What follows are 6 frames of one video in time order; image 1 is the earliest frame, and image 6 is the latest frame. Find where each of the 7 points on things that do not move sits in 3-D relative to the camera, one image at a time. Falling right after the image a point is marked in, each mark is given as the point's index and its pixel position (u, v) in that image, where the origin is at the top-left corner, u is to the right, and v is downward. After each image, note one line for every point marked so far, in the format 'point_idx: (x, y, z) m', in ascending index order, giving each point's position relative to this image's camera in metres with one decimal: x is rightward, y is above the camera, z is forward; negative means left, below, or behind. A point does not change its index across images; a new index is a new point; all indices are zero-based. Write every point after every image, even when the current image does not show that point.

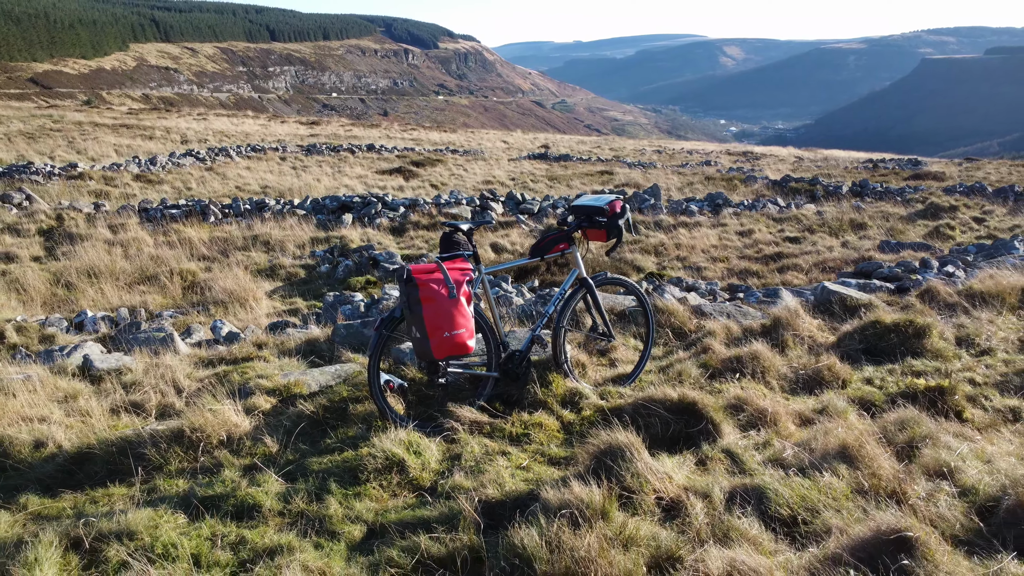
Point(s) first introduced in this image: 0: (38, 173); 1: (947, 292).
0: (-9.2, +2.2, +15.7) m
1: (+2.8, 0.0, +5.3) m
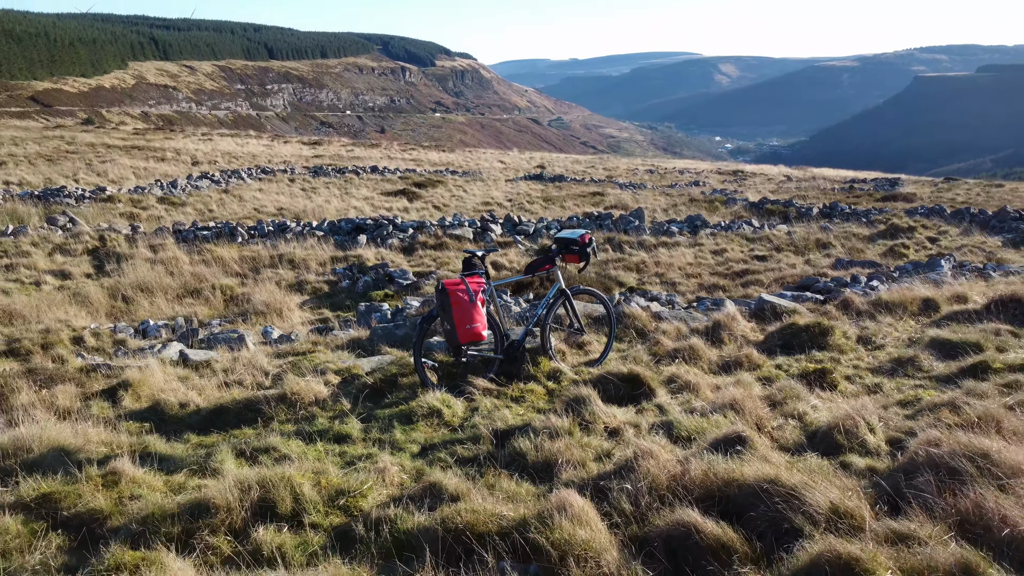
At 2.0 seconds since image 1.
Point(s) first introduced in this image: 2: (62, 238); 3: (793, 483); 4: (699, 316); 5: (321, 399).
0: (-9.3, +1.9, +17.0) m
1: (+2.8, -0.1, +6.6) m
2: (-7.1, +0.8, +12.8) m
3: (+0.9, -0.6, +2.5) m
4: (+1.4, -0.2, +6.1) m
5: (-1.0, -0.6, +4.1) m
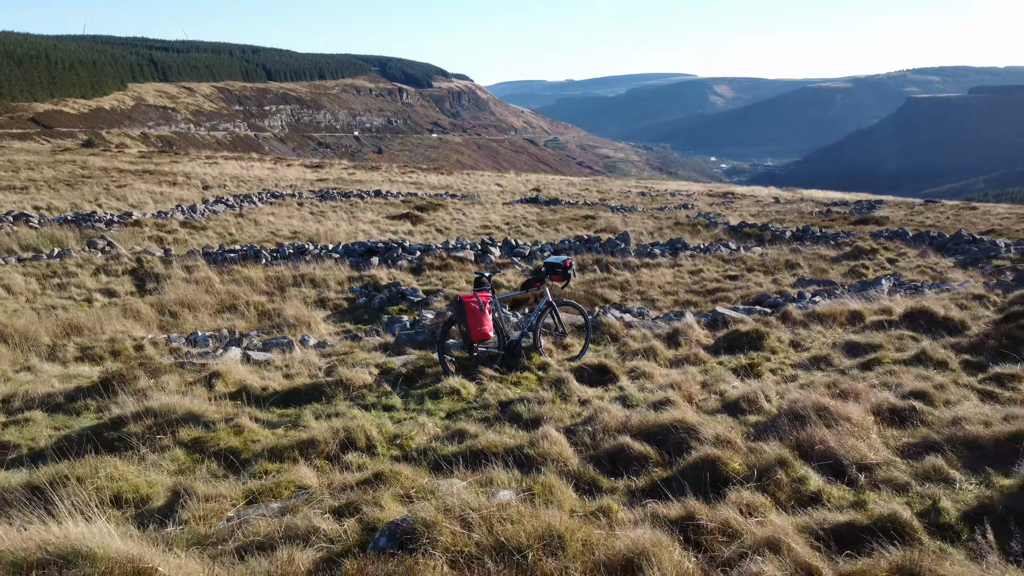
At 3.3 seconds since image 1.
0: (-9.3, +1.5, +18.4) m
1: (+2.8, -0.2, +7.9) m
2: (-7.1, +0.5, +14.2) m
3: (+0.9, -0.7, +3.9) m
4: (+1.4, -0.3, +7.4) m
5: (-1.0, -0.6, +5.5) m
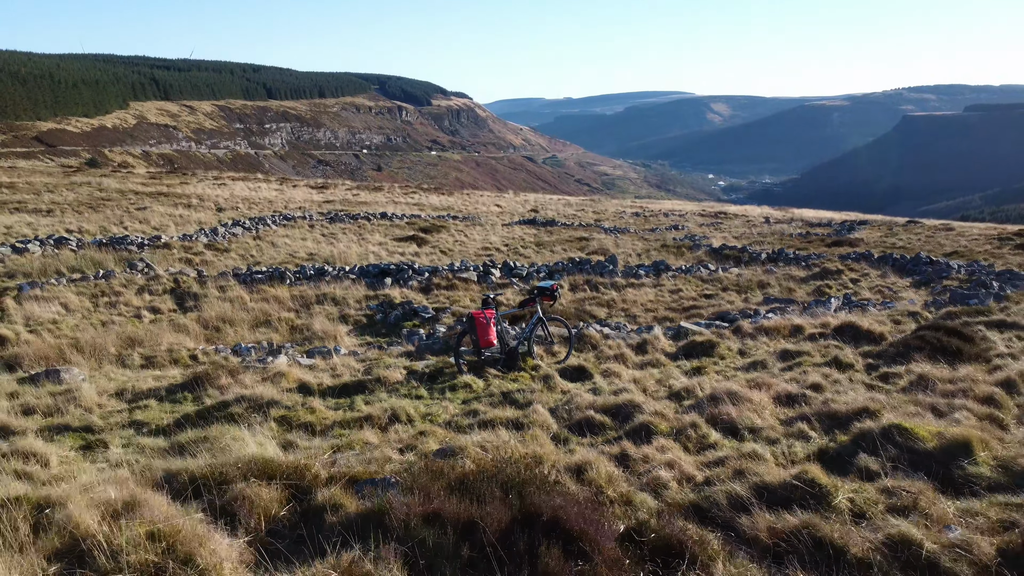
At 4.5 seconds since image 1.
0: (-9.4, +1.1, +20.0) m
1: (+2.8, -0.5, +9.5) m
2: (-7.1, +0.1, +15.8) m
3: (+0.9, -0.8, +5.5) m
4: (+1.4, -0.5, +9.0) m
5: (-1.0, -0.8, +7.1) m
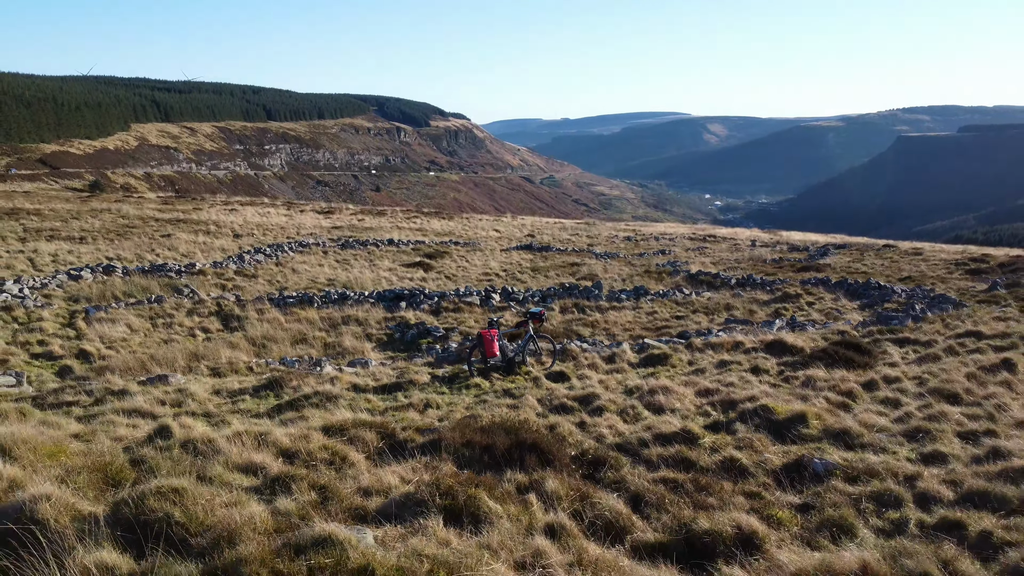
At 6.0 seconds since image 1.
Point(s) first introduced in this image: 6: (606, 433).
0: (-9.4, +0.5, +22.4) m
1: (+2.8, -0.8, +12.0) m
2: (-7.2, -0.4, +18.2) m
3: (+0.8, -1.0, +7.9) m
4: (+1.3, -0.9, +11.5) m
5: (-1.0, -1.1, +9.5) m
6: (+0.7, -1.1, +6.2) m
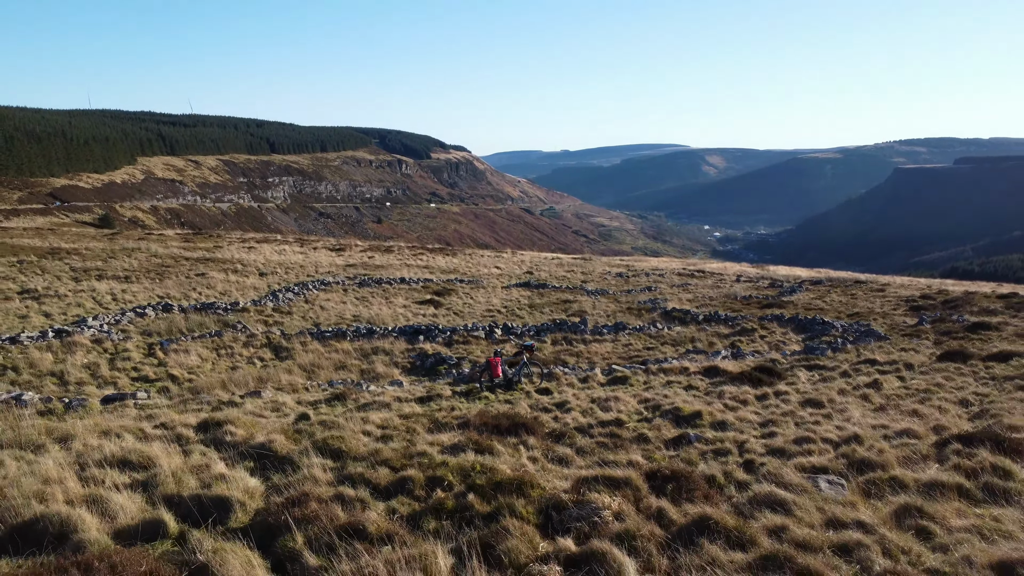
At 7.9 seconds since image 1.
0: (-9.4, -0.7, +26.2) m
1: (+2.7, -1.5, +15.7) m
2: (-7.2, -1.3, +21.9) m
3: (+0.8, -1.6, +11.6) m
4: (+1.3, -1.6, +15.1) m
5: (-1.0, -1.7, +13.2) m
6: (+0.7, -1.6, +9.9) m
